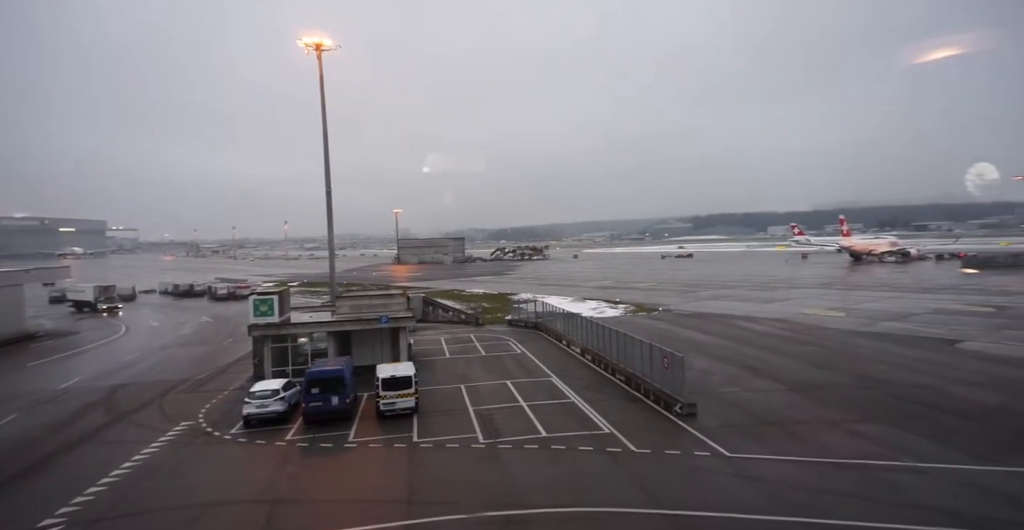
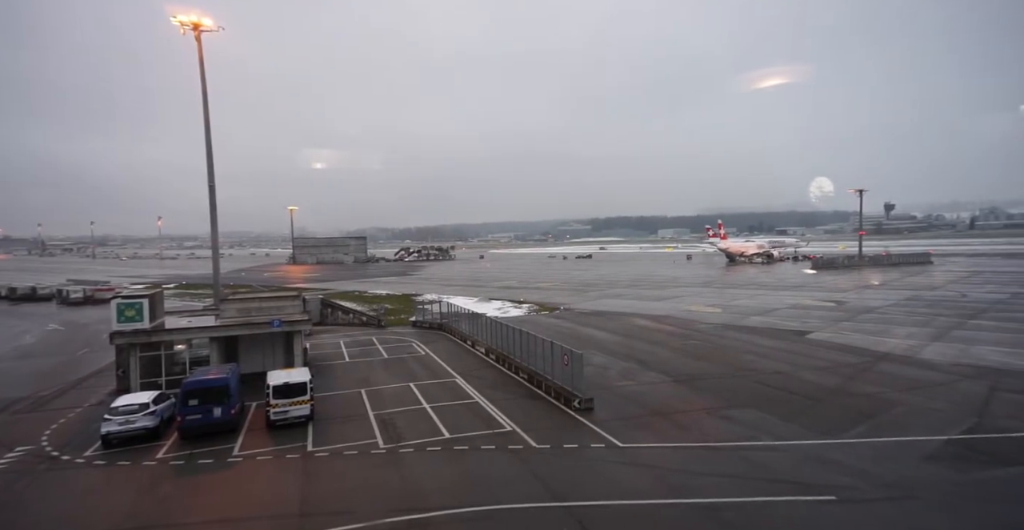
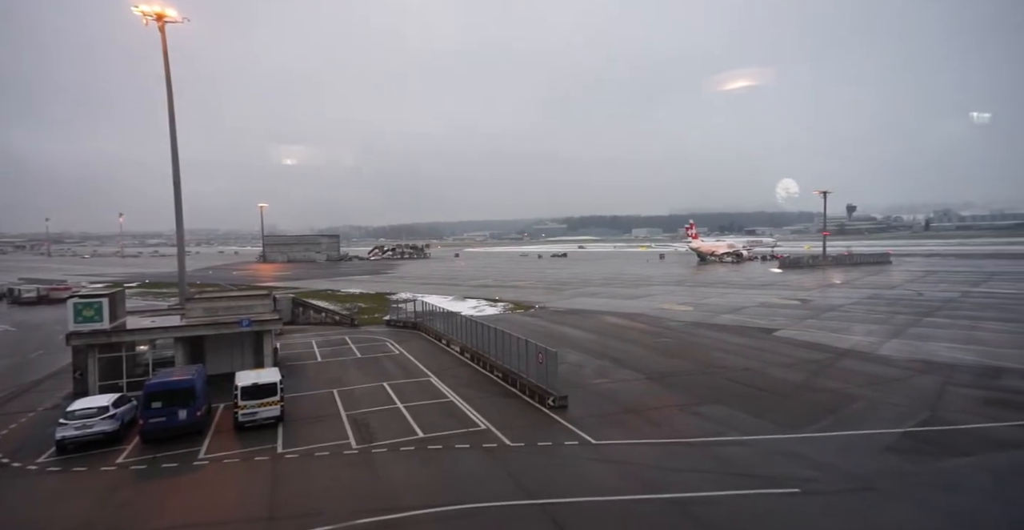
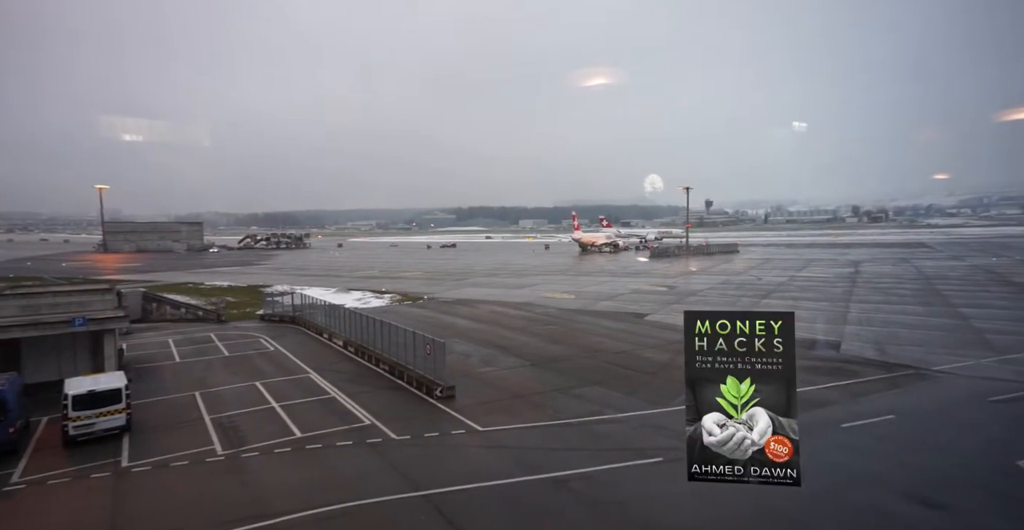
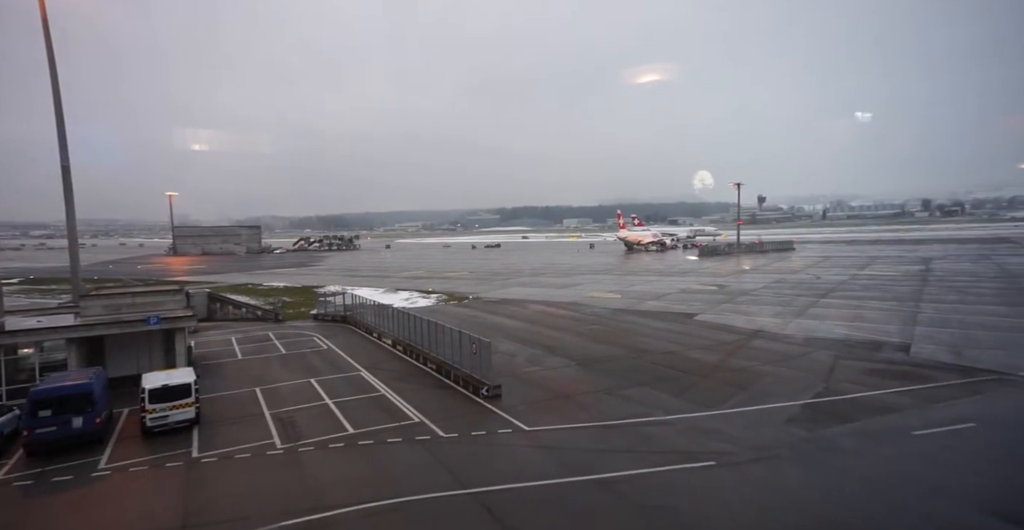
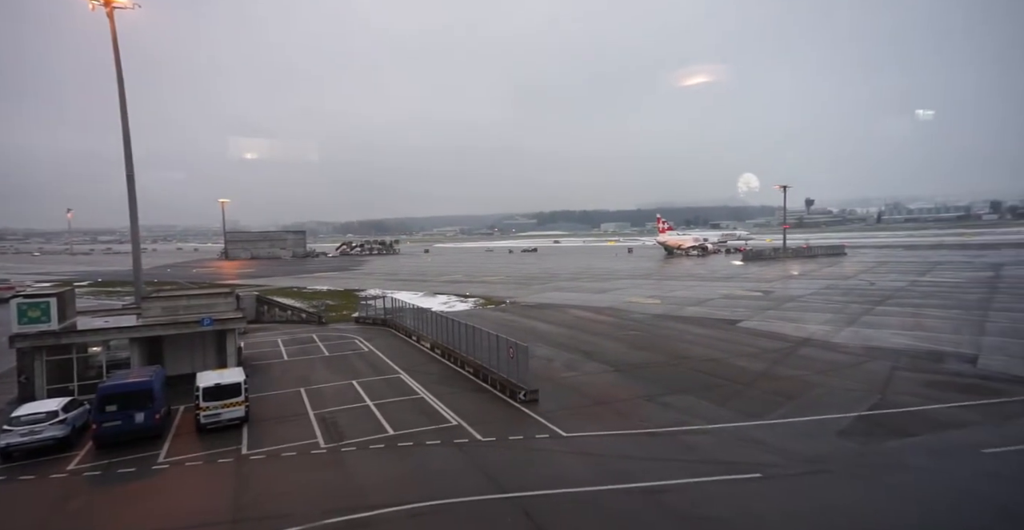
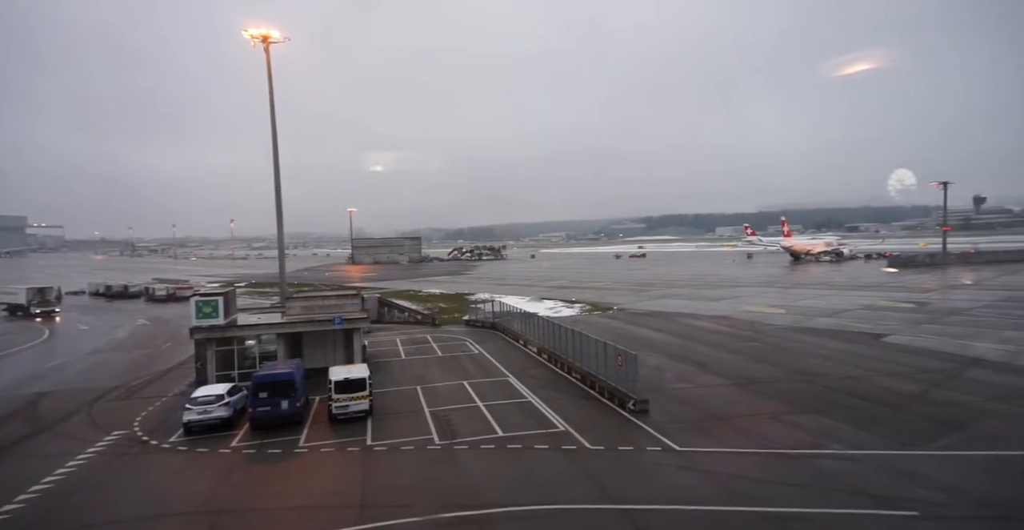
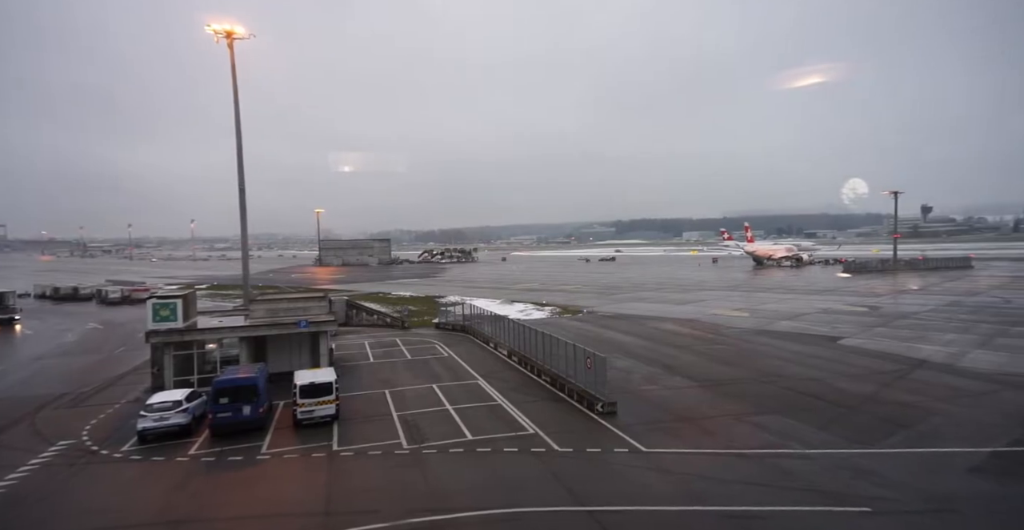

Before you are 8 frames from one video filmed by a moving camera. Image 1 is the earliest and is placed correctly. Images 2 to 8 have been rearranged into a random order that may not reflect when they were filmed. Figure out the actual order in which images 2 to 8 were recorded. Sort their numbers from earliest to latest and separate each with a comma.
7, 8, 2, 3, 6, 5, 4
